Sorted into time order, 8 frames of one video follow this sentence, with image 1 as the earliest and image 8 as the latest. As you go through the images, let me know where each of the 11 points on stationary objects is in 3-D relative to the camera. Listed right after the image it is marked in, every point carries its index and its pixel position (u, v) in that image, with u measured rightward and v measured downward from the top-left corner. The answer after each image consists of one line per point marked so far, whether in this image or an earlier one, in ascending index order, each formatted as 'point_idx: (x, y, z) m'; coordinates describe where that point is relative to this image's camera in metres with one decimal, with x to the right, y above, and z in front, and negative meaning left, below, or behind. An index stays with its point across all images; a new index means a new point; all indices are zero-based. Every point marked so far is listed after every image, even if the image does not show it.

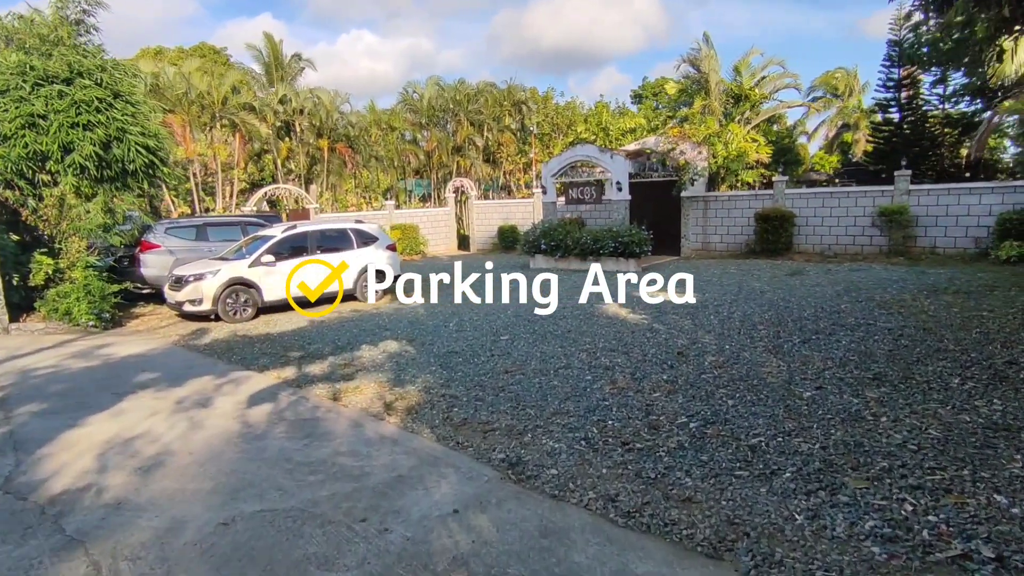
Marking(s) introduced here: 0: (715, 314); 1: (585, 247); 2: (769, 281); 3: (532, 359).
0: (+2.8, -0.4, +8.4) m
1: (+1.8, +1.0, +14.8) m
2: (+5.0, +0.1, +12.0) m
3: (+0.2, -0.7, +6.1) m
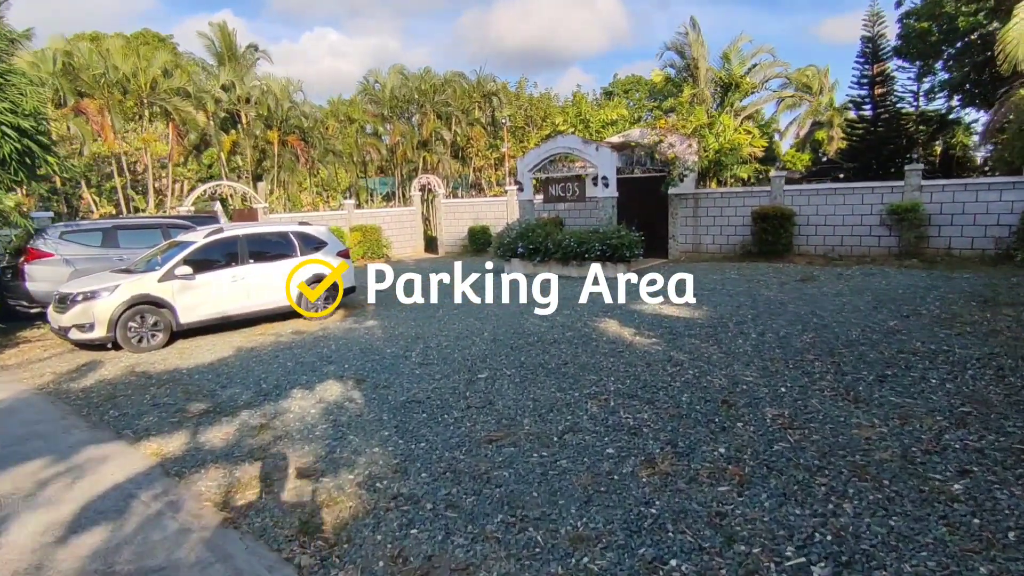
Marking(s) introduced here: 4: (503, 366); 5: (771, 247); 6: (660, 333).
0: (+2.6, -0.5, +6.9) m
1: (+1.3, +0.8, +13.2) m
2: (+4.5, 0.0, +10.5) m
3: (+0.1, -0.9, +4.4) m
4: (-0.1, -0.8, +5.9) m
5: (+6.2, +1.0, +14.5) m
6: (+1.7, -0.5, +7.0) m
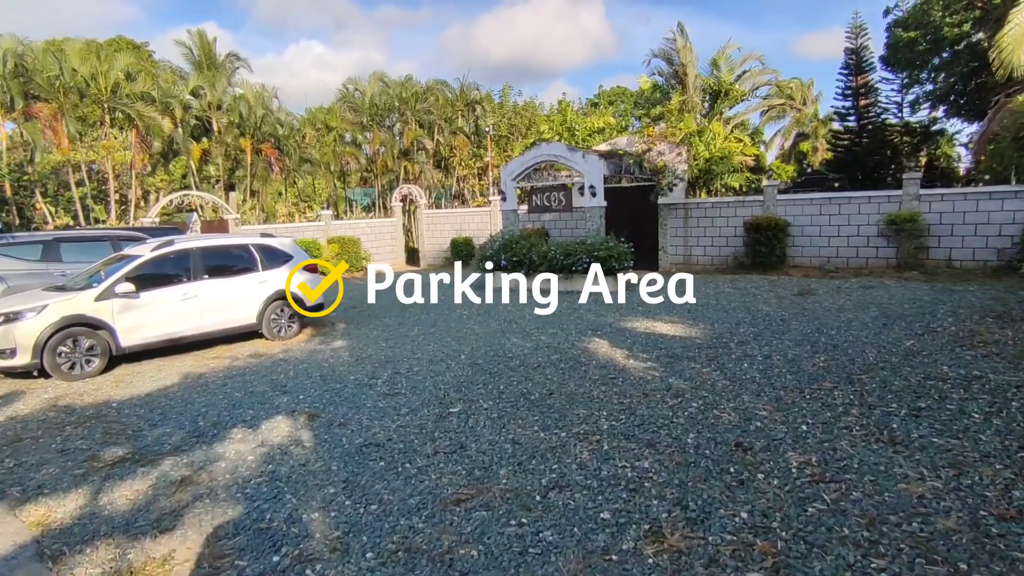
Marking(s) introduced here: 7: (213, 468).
0: (+2.4, -0.7, +6.2) m
1: (+0.9, +0.5, +12.5) m
2: (+4.2, -0.3, +9.9) m
3: (-0.1, -1.1, +3.7) m
4: (-0.3, -1.0, +5.2) m
5: (+5.8, +0.7, +13.9) m
6: (+1.5, -0.7, +6.4) m
7: (-1.9, -1.1, +3.8) m
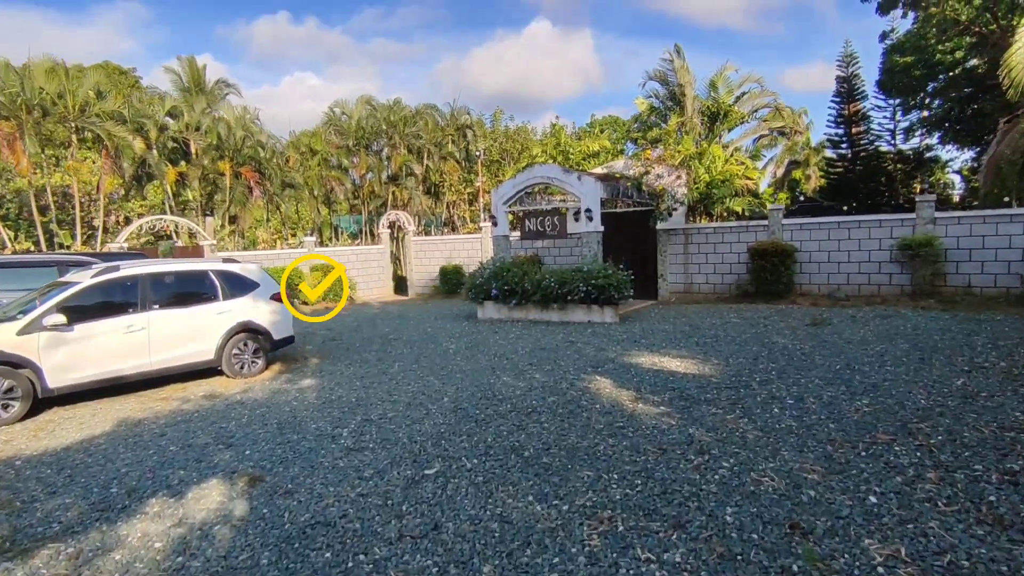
0: (+2.3, -1.0, +5.3) m
1: (+0.7, -0.1, +11.7) m
2: (+4.1, -0.7, +9.1) m
3: (-0.1, -1.2, +2.8) m
4: (-0.4, -1.2, +4.3) m
5: (+5.6, 0.0, +13.2) m
6: (+1.4, -1.0, +5.5) m
7: (-2.0, -1.3, +2.9) m
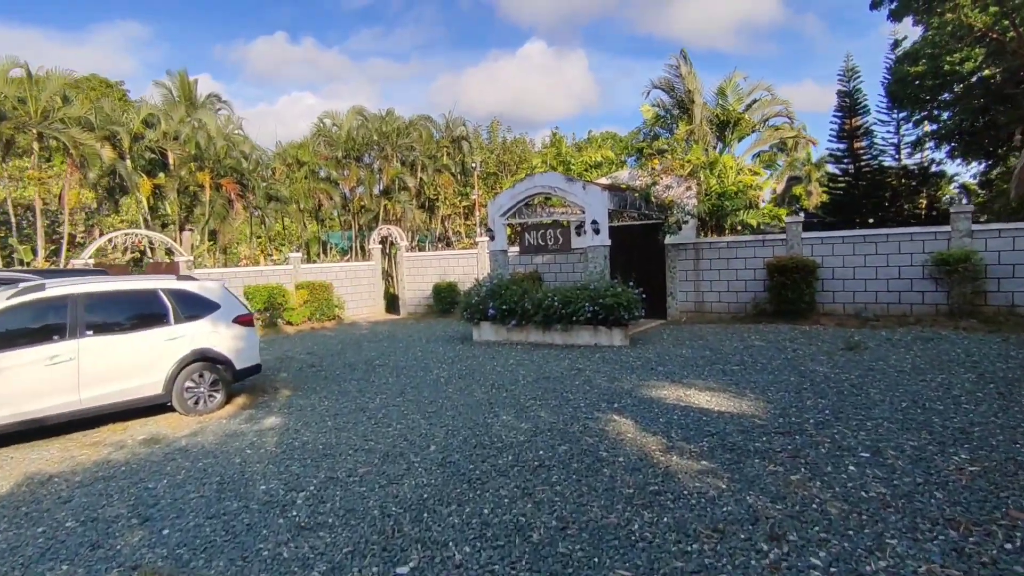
0: (+2.3, -1.1, +4.2) m
1: (+0.7, -0.4, +10.6) m
2: (+4.1, -1.0, +8.0) m
3: (-0.1, -1.3, +1.7) m
4: (-0.3, -1.3, +3.2) m
5: (+5.6, -0.4, +12.1) m
6: (+1.4, -1.2, +4.4) m
7: (-1.9, -1.4, +1.8) m
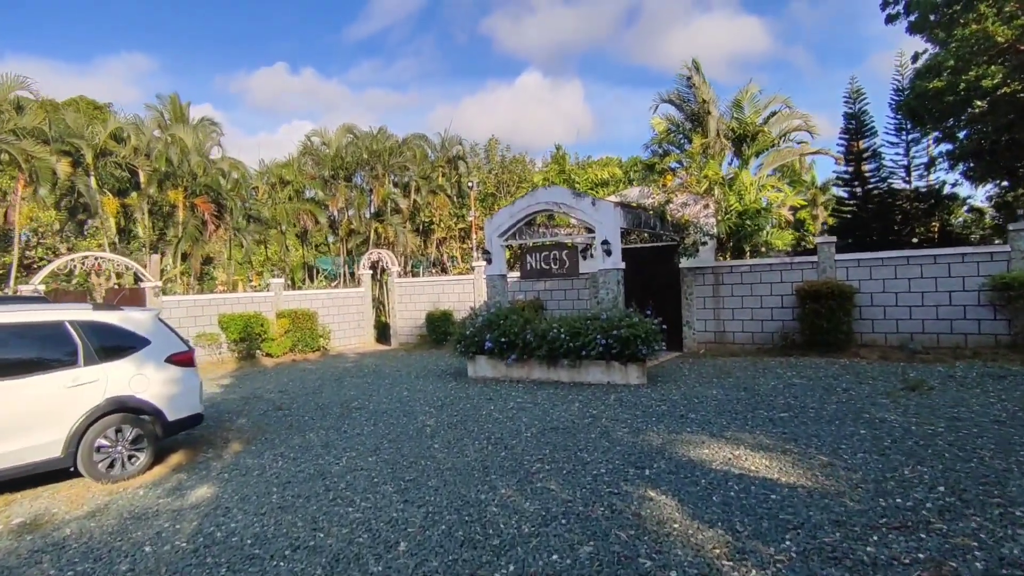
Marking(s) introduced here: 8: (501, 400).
0: (+2.3, -1.3, +2.8) m
1: (+0.7, -0.8, +9.2) m
2: (+4.1, -1.3, +6.6) m
3: (-0.1, -1.4, +0.3) m
4: (-0.3, -1.4, +1.8) m
5: (+5.6, -0.9, +10.8) m
6: (+1.5, -1.4, +3.0) m
7: (-1.9, -1.5, +0.4) m
8: (-0.1, -1.5, +8.2) m
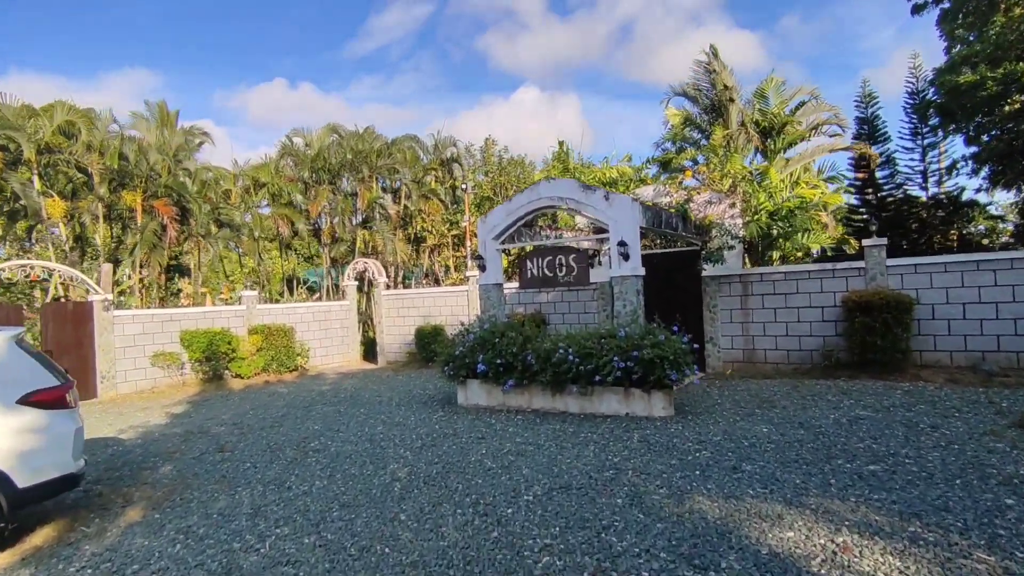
0: (+2.3, -1.3, +1.2) m
1: (+0.7, -1.0, +7.6) m
2: (+4.1, -1.4, +4.9) m
3: (-0.1, -1.3, -1.4) m
4: (-0.3, -1.4, +0.1) m
5: (+5.6, -1.0, +9.1) m
6: (+1.4, -1.3, +1.3) m
7: (-1.9, -1.4, -1.3) m
8: (-0.2, -1.6, +6.5) m
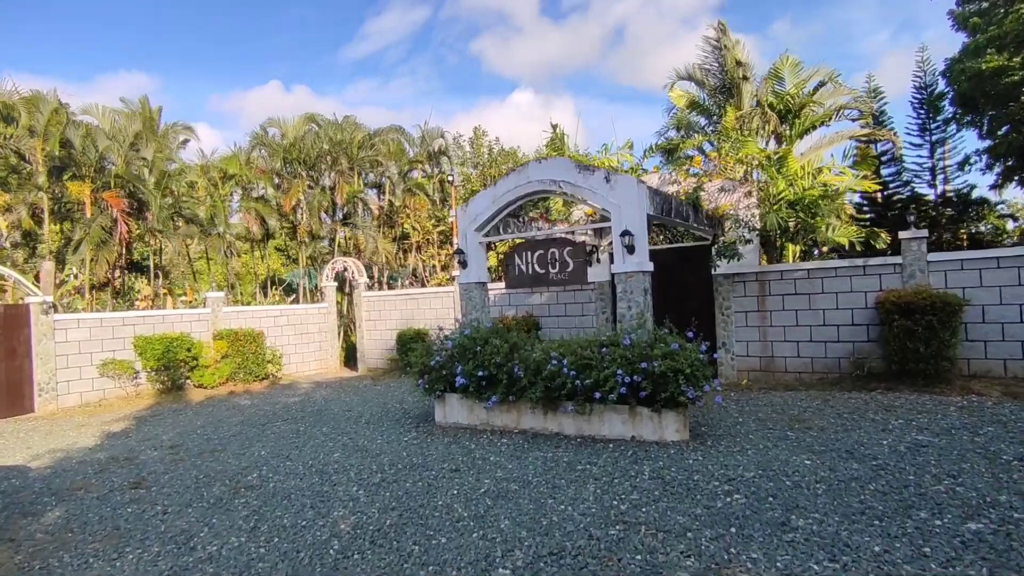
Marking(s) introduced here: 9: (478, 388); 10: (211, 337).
0: (+2.1, -1.3, -0.1) m
1: (+0.5, -1.0, +6.3) m
2: (+3.9, -1.3, +3.7) m
3: (-0.2, -1.3, -2.7) m
4: (-0.5, -1.4, -1.2) m
5: (+5.4, -1.0, +7.9) m
6: (+1.3, -1.3, 0.0) m
7: (-2.1, -1.4, -2.6) m
8: (-0.3, -1.6, +5.3) m
9: (-0.4, -1.1, +7.0) m
10: (-6.6, -1.1, +13.1) m
